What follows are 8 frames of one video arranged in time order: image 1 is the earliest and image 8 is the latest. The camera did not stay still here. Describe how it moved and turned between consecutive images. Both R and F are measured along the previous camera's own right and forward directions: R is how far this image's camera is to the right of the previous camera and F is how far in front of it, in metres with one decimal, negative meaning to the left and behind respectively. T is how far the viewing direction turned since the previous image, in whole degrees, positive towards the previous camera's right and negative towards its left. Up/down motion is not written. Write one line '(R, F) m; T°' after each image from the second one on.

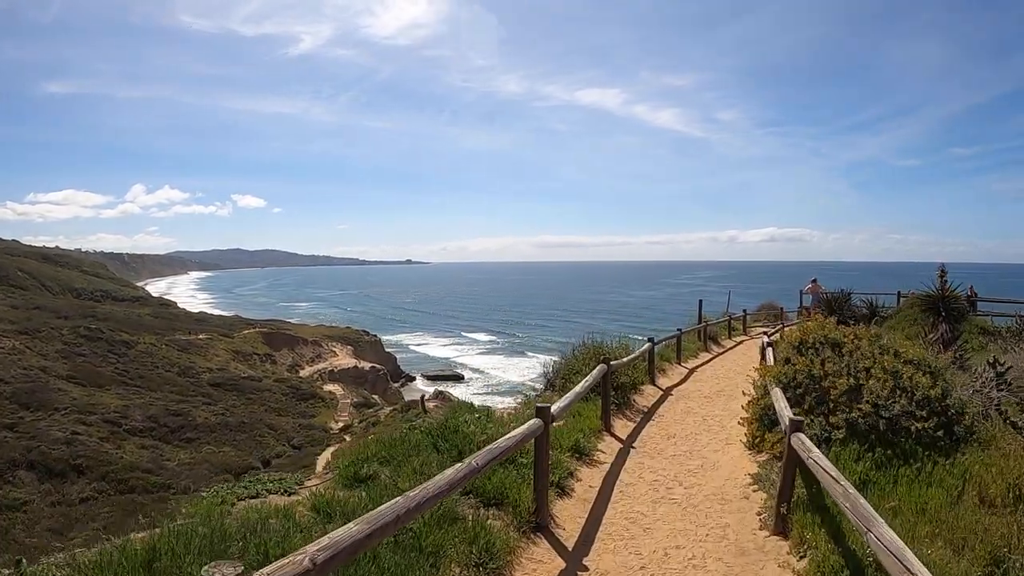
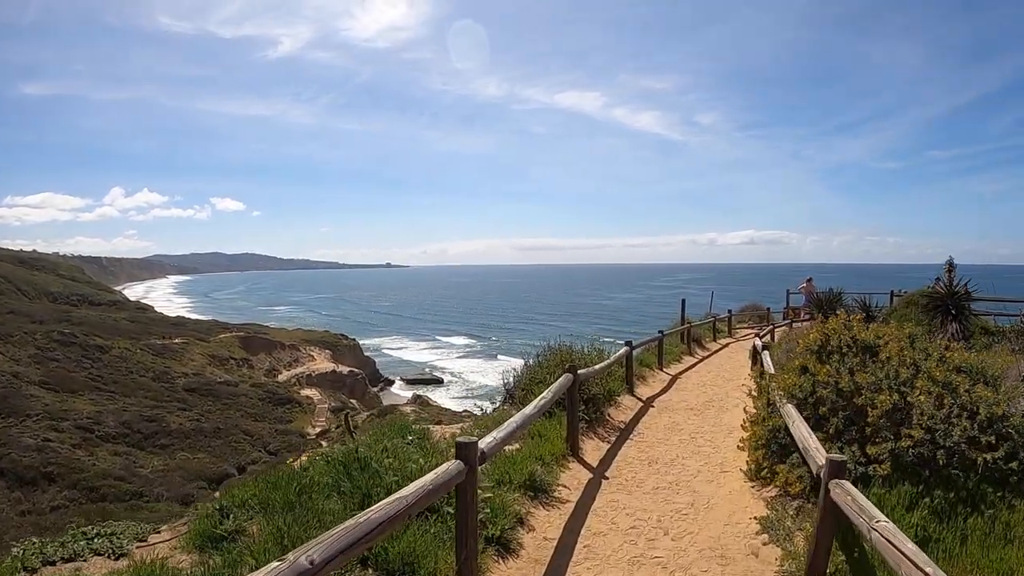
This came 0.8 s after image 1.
(+0.2, +0.6) m; +2°
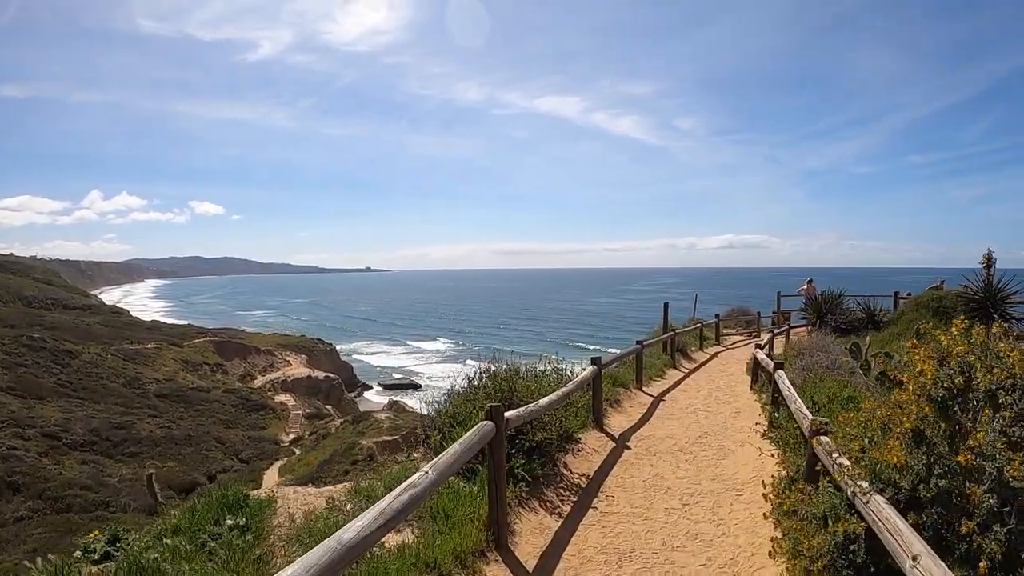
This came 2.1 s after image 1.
(+0.2, +1.0) m; +2°
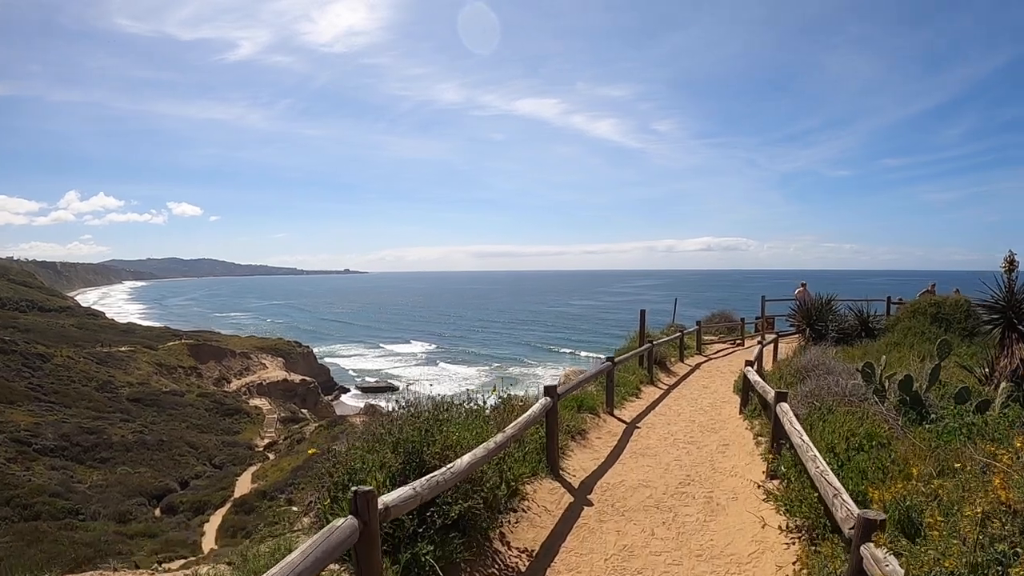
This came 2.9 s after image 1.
(+0.2, +0.6) m; +2°
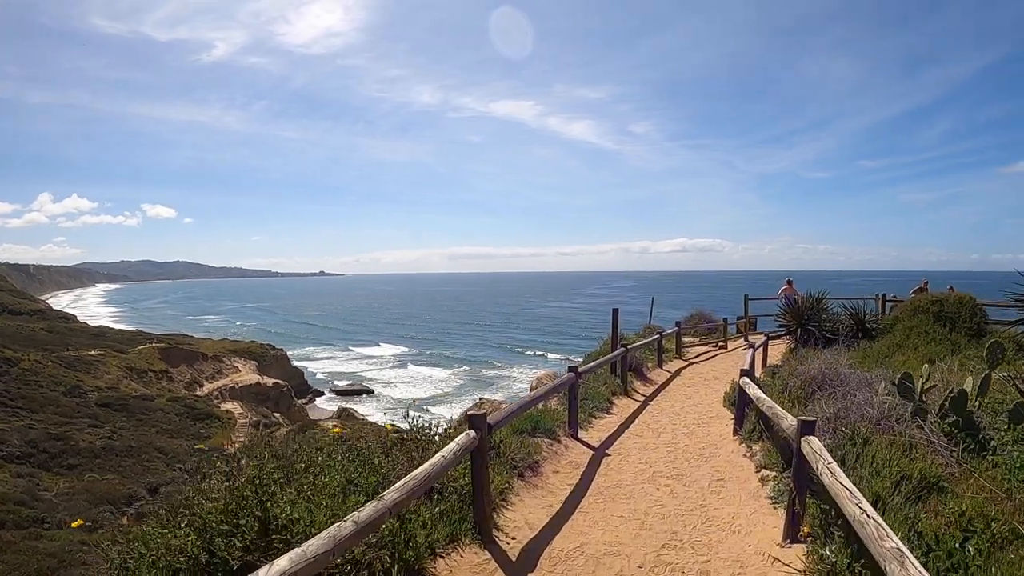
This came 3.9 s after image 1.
(+0.2, +0.6) m; +2°
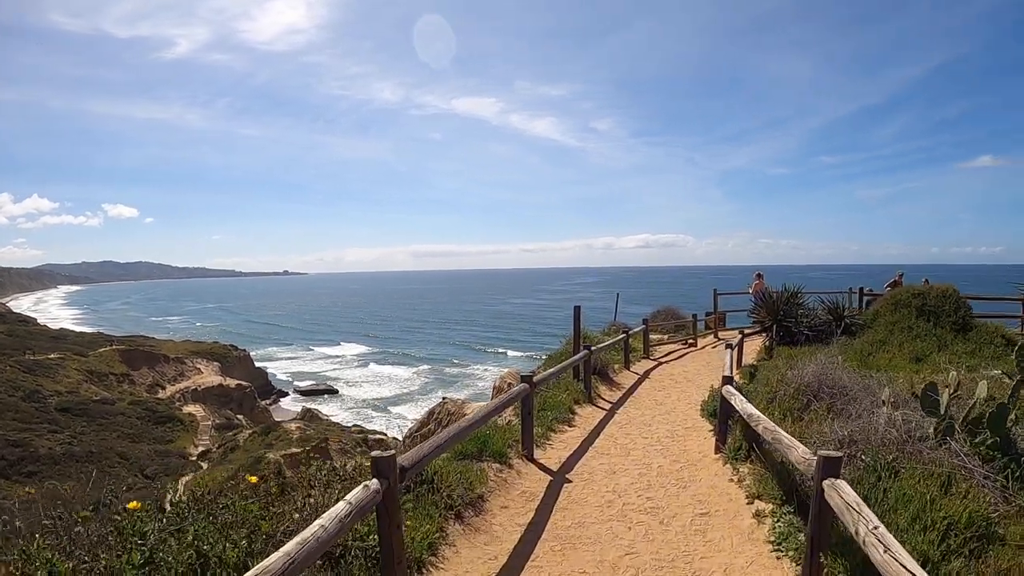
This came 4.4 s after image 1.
(+0.1, +0.4) m; +3°
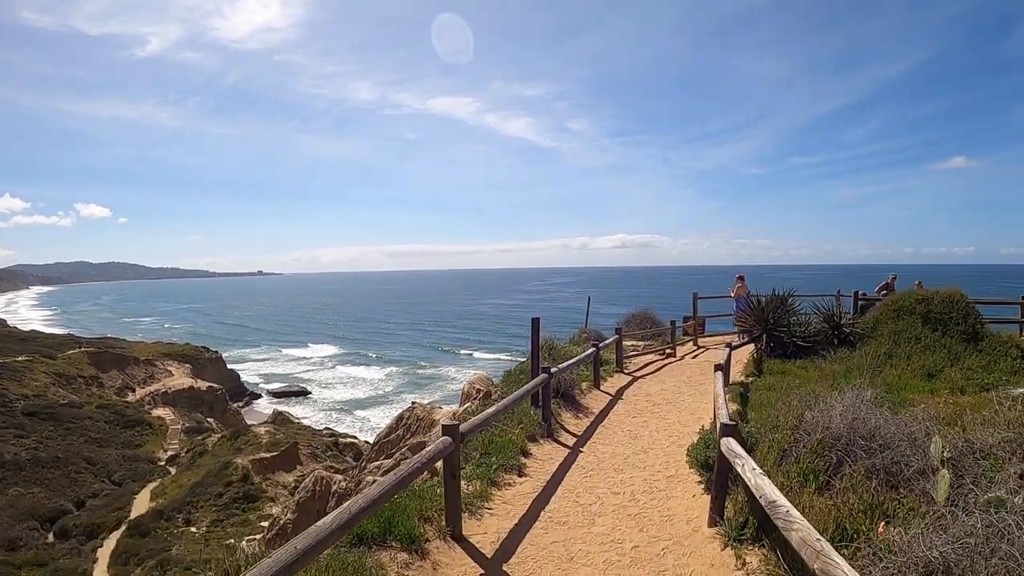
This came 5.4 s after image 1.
(+0.2, +0.6) m; +2°
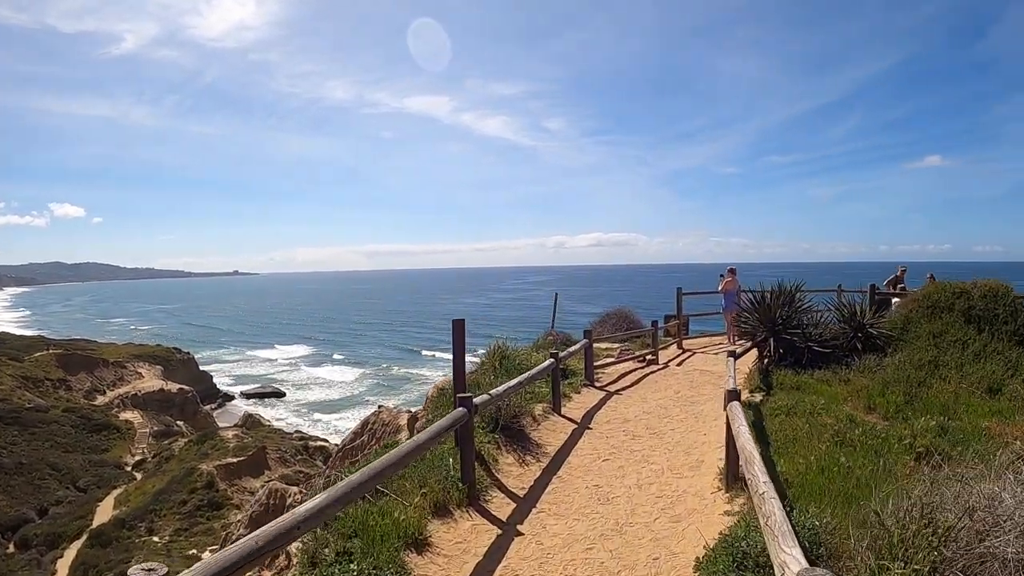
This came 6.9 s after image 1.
(+0.2, +0.9) m; +2°
